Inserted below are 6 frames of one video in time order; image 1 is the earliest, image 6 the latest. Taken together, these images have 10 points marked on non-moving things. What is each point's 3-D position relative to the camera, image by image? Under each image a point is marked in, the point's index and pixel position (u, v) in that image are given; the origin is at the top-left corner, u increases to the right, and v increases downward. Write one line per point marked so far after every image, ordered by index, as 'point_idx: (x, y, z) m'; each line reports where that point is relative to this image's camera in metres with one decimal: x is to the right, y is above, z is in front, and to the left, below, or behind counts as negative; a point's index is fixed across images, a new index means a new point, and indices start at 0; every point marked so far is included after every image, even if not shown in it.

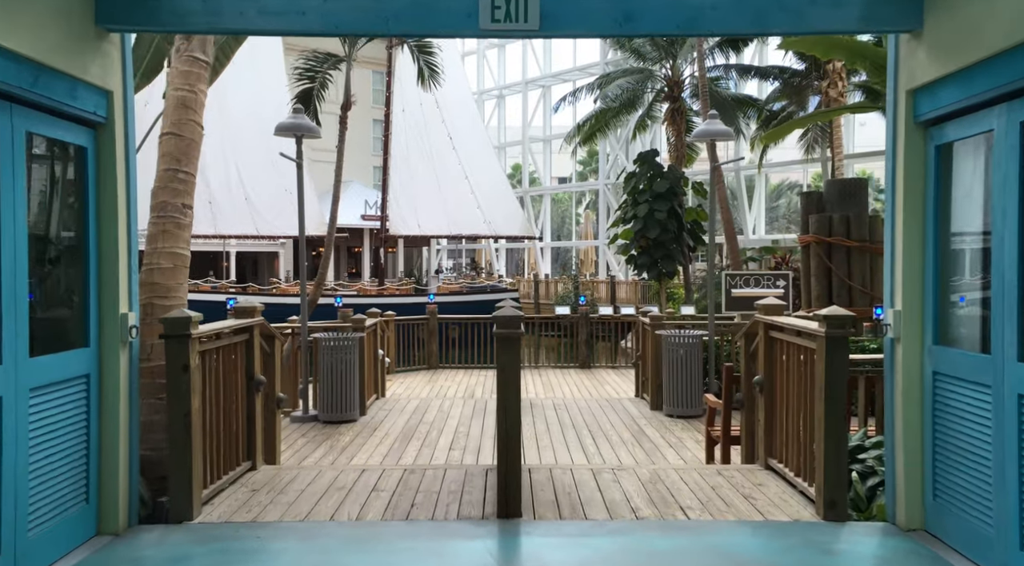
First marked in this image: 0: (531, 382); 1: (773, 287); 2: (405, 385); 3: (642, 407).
0: (+0.3, -1.5, +11.3) m
1: (+2.7, 0.0, +7.8) m
2: (-1.5, -1.5, +10.9) m
3: (+1.4, -1.3, +8.0) m
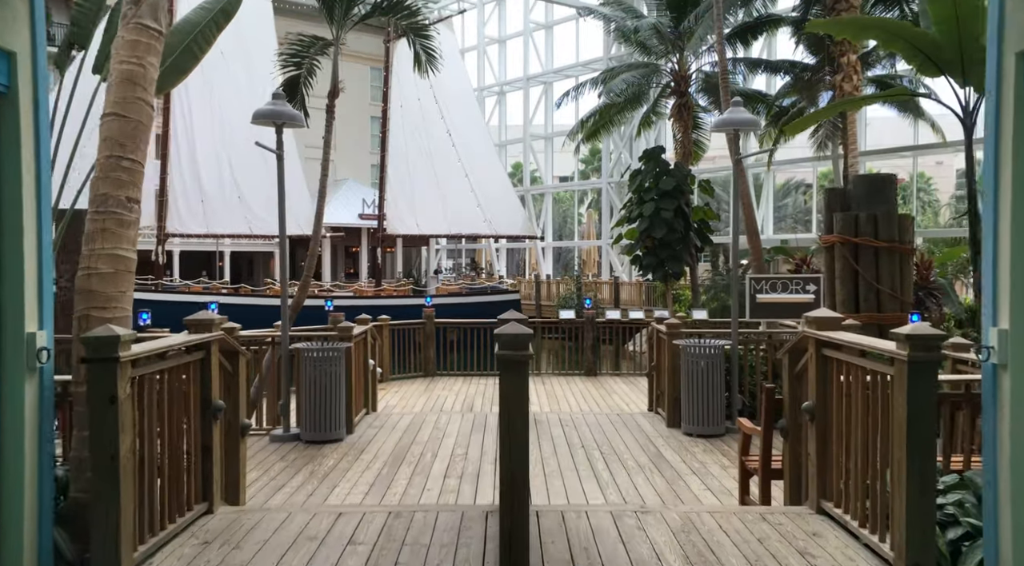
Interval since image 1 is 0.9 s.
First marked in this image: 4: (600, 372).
0: (+0.3, -1.6, +10.6) m
1: (+2.7, -0.1, +7.1) m
2: (-1.5, -1.5, +10.2) m
3: (+1.4, -1.4, +7.3) m
4: (+1.5, -1.6, +13.0) m
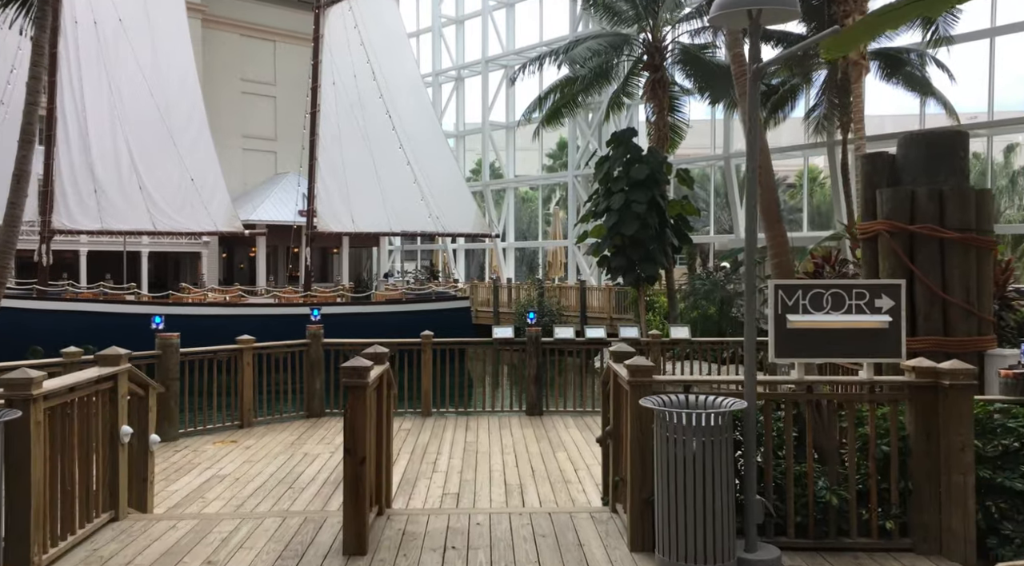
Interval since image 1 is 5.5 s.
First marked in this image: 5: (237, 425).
0: (-0.7, -1.6, +7.4) m
1: (+1.9, -0.1, +4.1) m
2: (-2.4, -1.6, +7.0) m
3: (+0.6, -1.4, +4.2) m
4: (+0.5, -1.7, +9.9) m
5: (-3.0, -1.6, +8.2) m
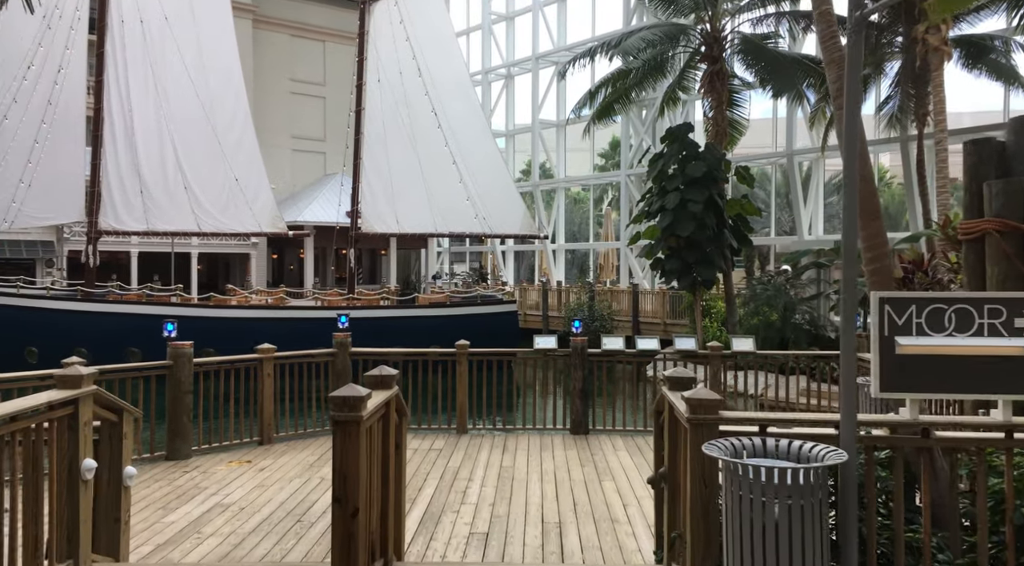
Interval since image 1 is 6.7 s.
0: (-0.3, -1.7, +6.7) m
1: (+2.0, -0.2, +3.1) m
2: (-2.1, -1.7, +6.3) m
3: (+0.7, -1.5, +3.4) m
4: (+1.0, -1.8, +9.0) m
5: (-2.6, -1.6, +7.6) m
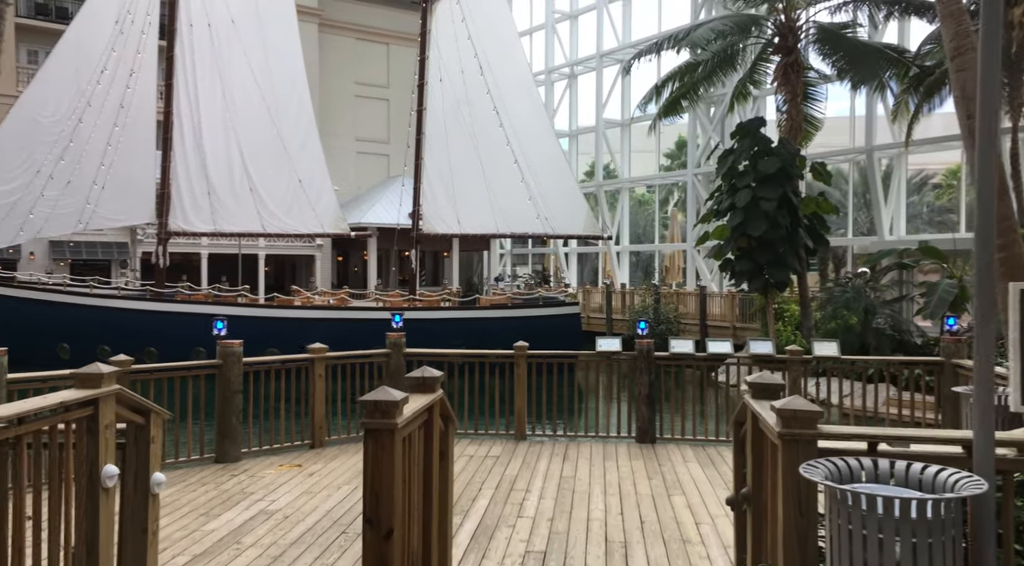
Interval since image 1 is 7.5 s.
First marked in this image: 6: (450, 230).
0: (+0.2, -1.7, +6.2) m
1: (+2.2, -0.2, +2.5) m
2: (-1.6, -1.6, +6.0) m
3: (+0.9, -1.4, +2.8) m
4: (+1.7, -1.8, +8.5) m
5: (-2.0, -1.6, +7.4) m
6: (-1.6, +1.4, +19.9) m
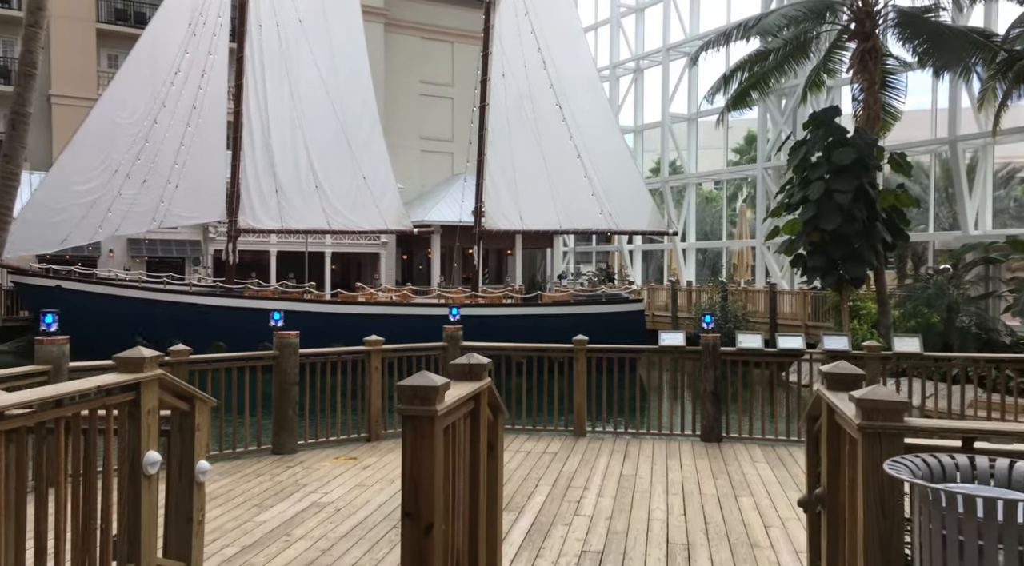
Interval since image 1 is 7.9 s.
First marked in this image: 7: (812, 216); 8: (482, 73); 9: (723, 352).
0: (+0.7, -1.6, +6.0) m
1: (+2.4, -0.1, +2.1) m
2: (-1.2, -1.5, +6.0) m
3: (+1.1, -1.4, +2.6) m
4: (+2.3, -1.7, +8.1) m
5: (-1.4, -1.5, +7.3) m
6: (0.0, +1.5, +19.8) m
7: (+3.9, +0.9, +9.6) m
8: (-0.8, +5.5, +19.7) m
9: (+2.3, -0.7, +8.2) m
